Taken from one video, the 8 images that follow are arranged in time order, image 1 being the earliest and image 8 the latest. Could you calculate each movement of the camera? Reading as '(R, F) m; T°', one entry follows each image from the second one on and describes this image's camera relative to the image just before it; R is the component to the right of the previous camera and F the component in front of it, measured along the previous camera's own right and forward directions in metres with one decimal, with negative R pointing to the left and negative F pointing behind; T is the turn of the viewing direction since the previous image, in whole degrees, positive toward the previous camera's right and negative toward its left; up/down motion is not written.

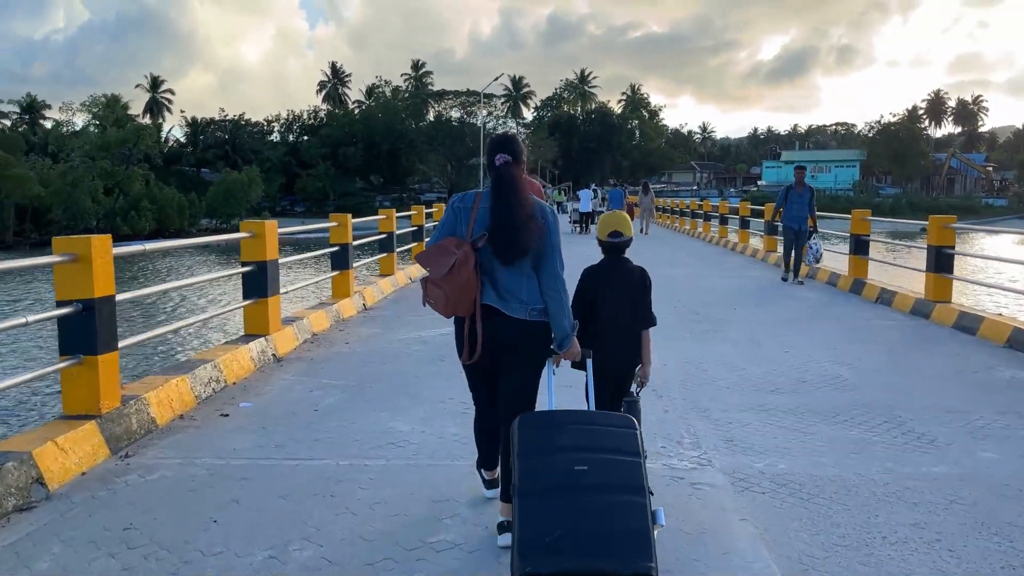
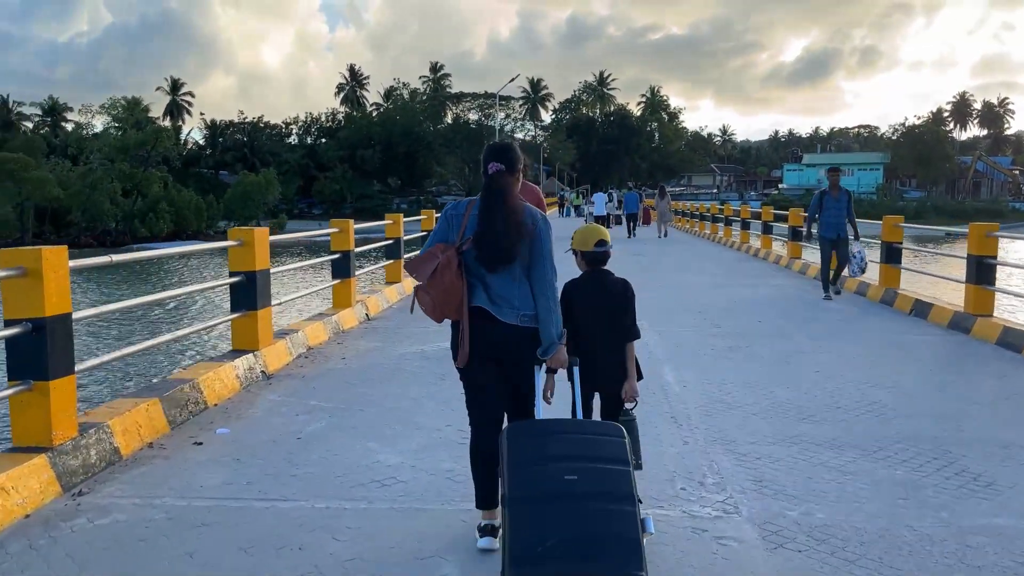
(+0.1, +0.5) m; -1°
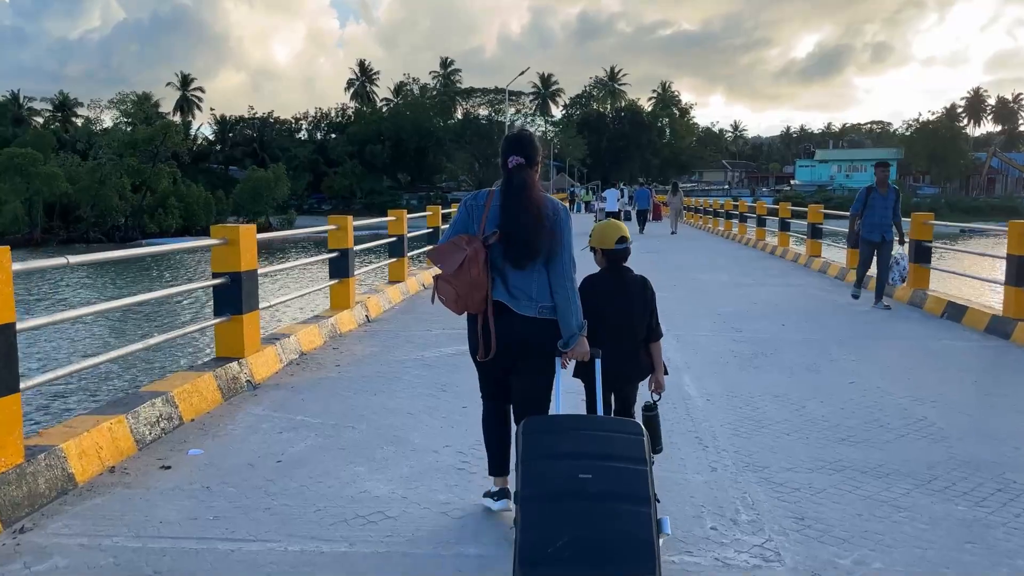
(0.0, +0.5) m; -1°
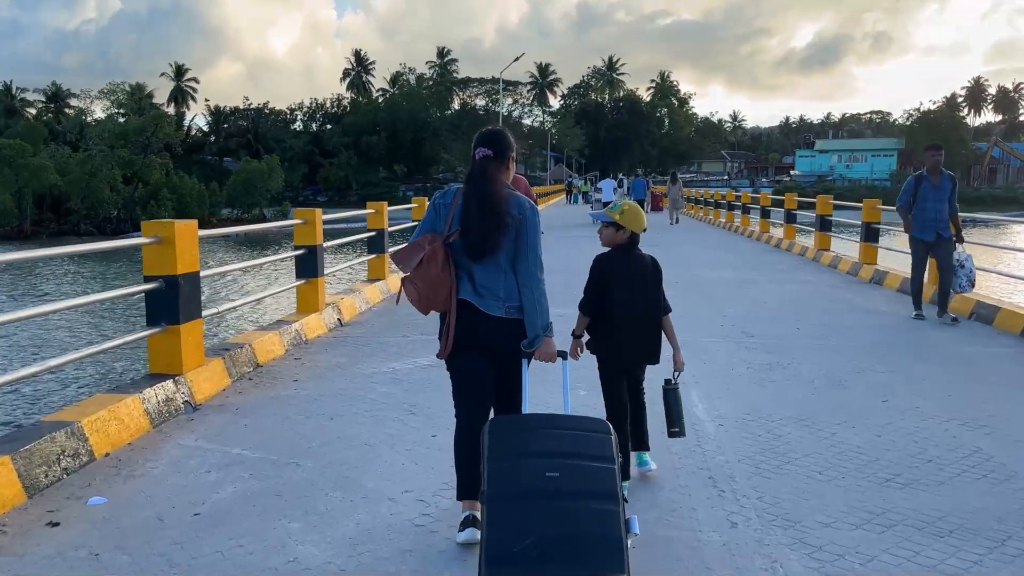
(+0.1, +0.8) m; 0°
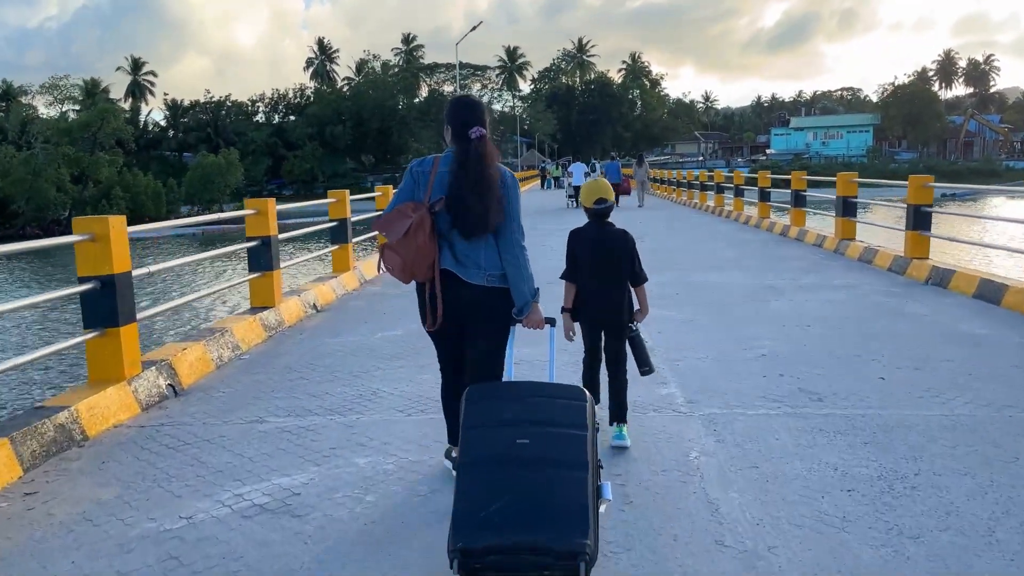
(+0.3, +2.8) m; +2°
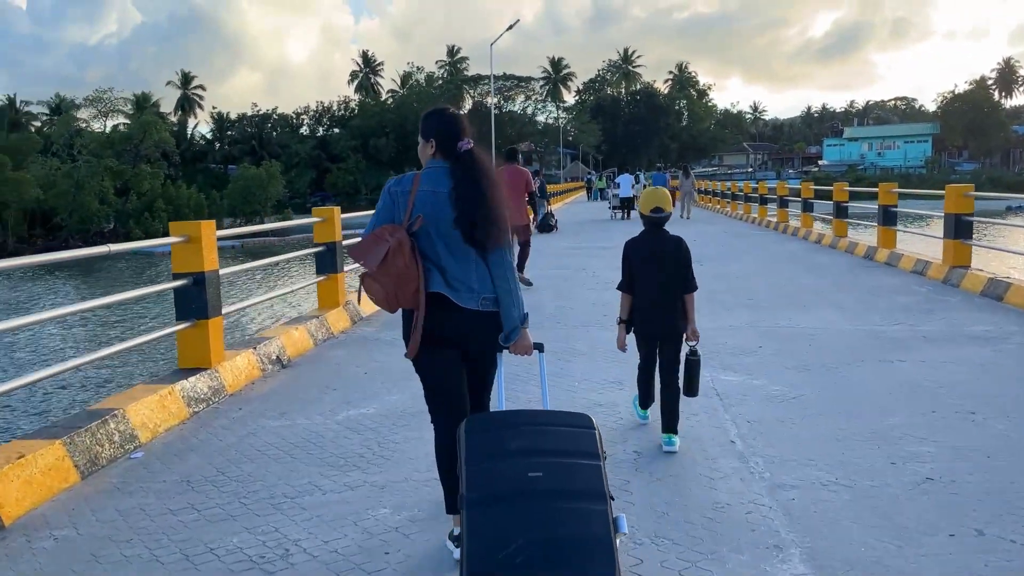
(+0.1, +2.0) m; -3°
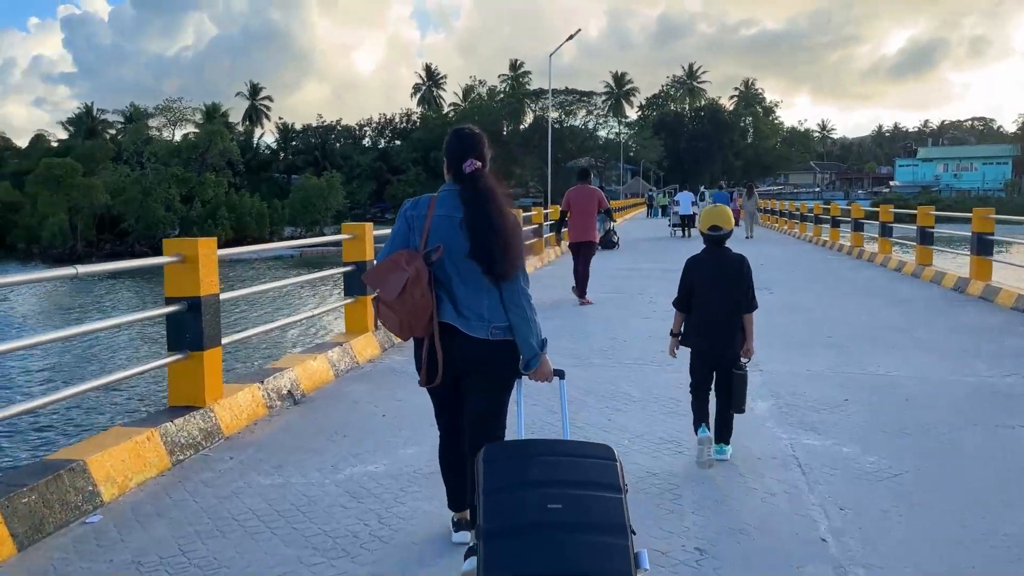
(+0.1, +0.8) m; -4°
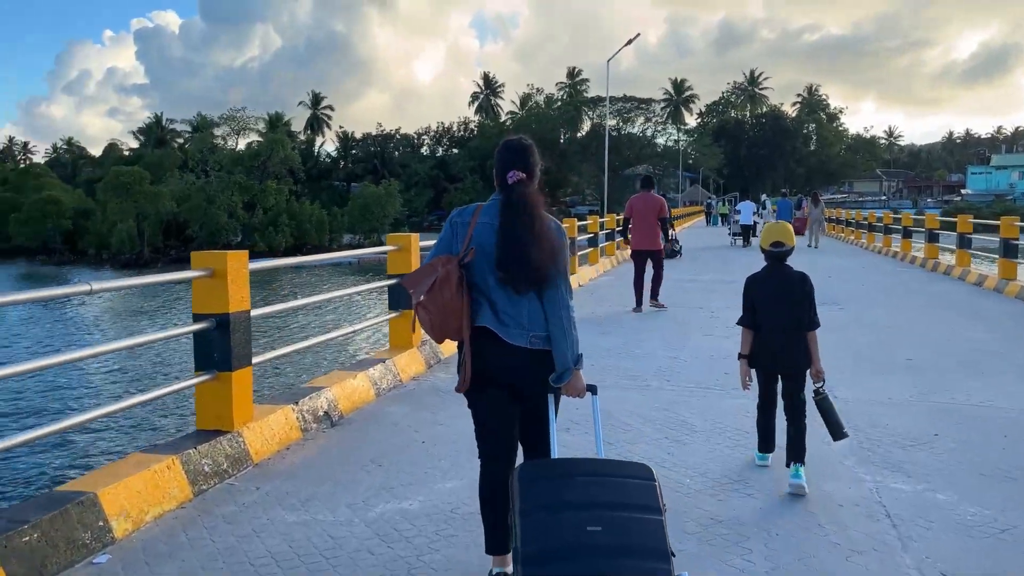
(0.0, +0.4) m; -4°
